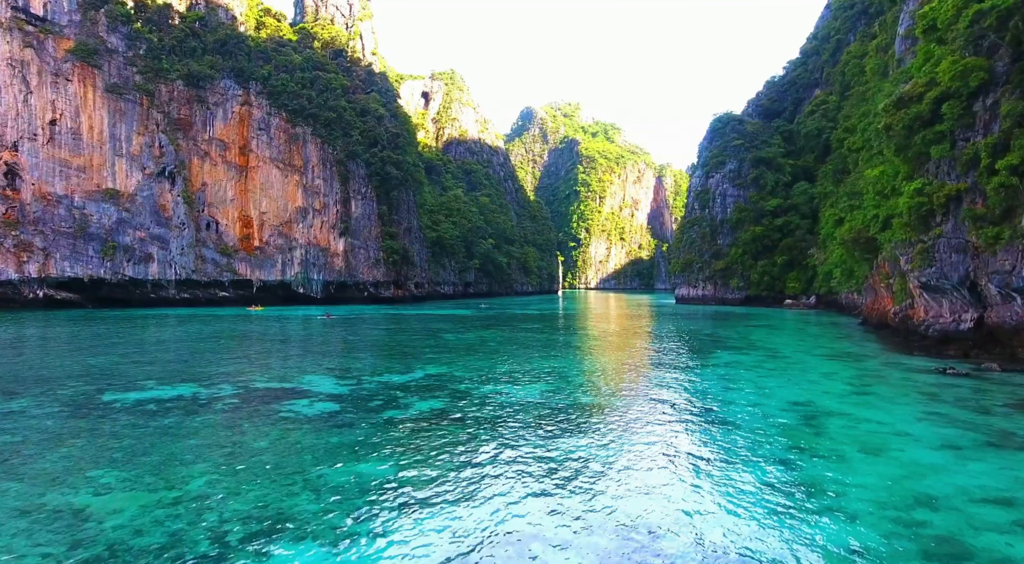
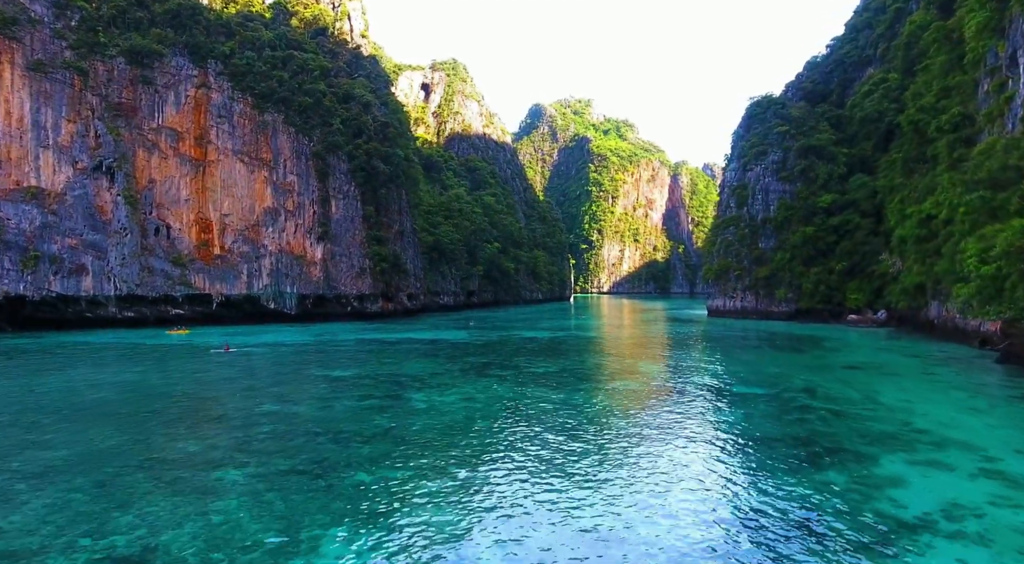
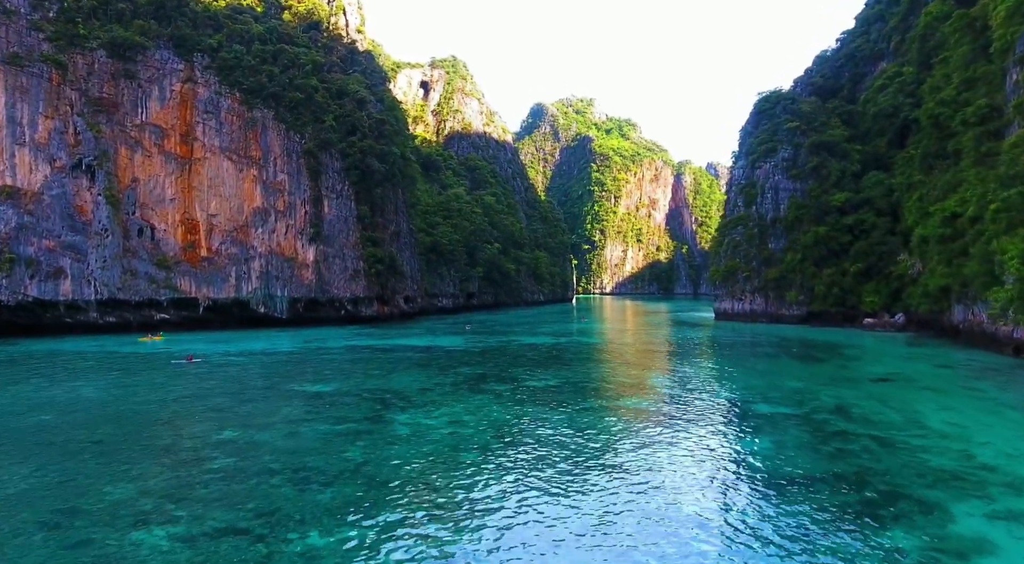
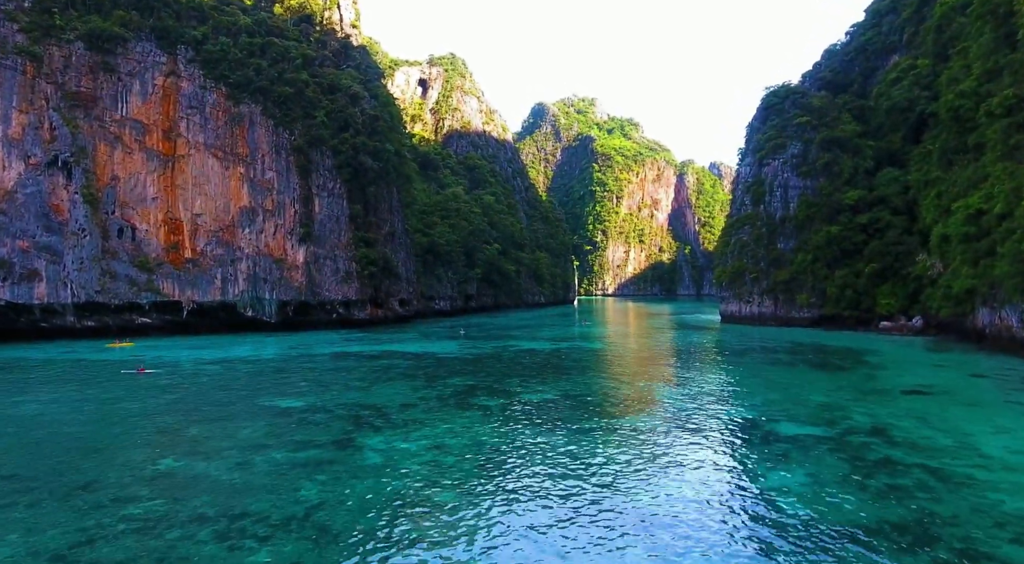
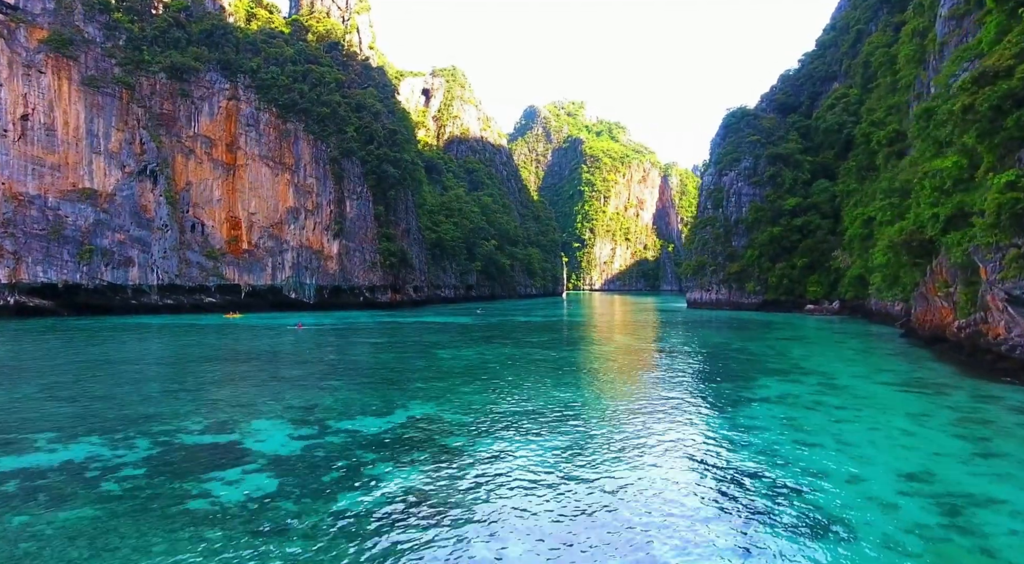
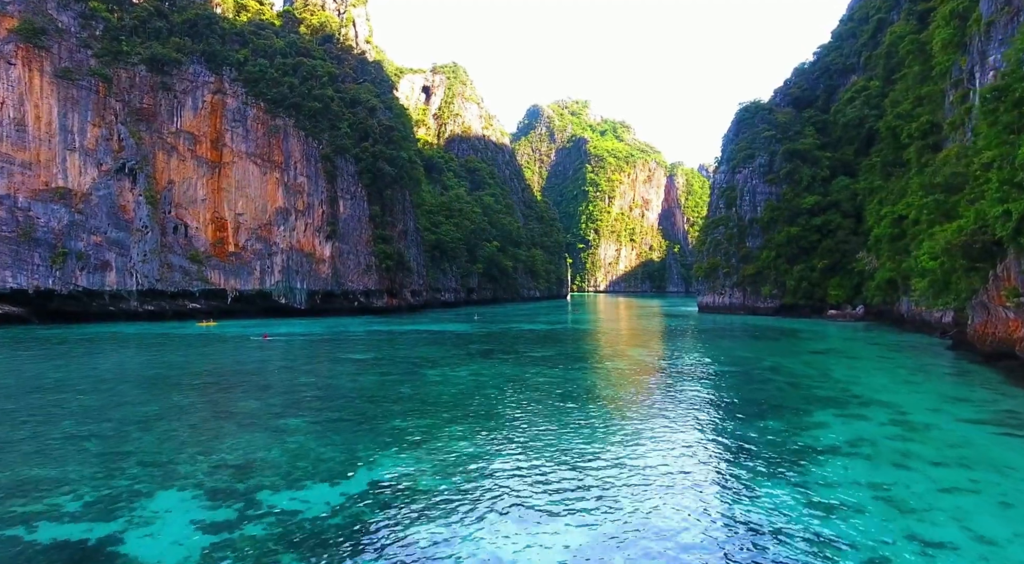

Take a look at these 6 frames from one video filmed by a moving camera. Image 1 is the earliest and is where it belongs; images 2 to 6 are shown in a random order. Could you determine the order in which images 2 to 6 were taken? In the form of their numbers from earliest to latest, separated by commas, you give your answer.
5, 6, 2, 3, 4
